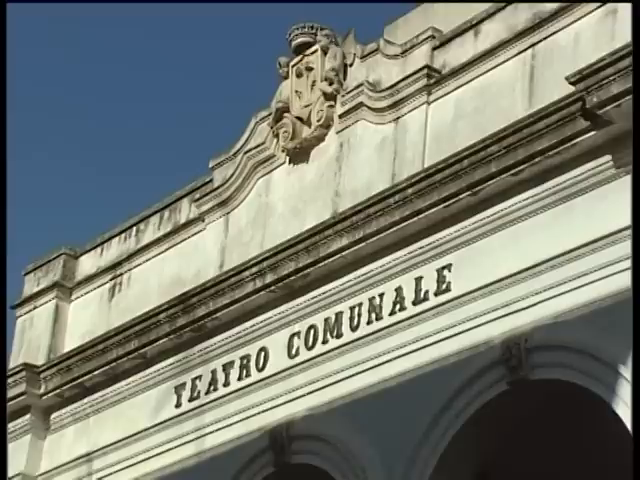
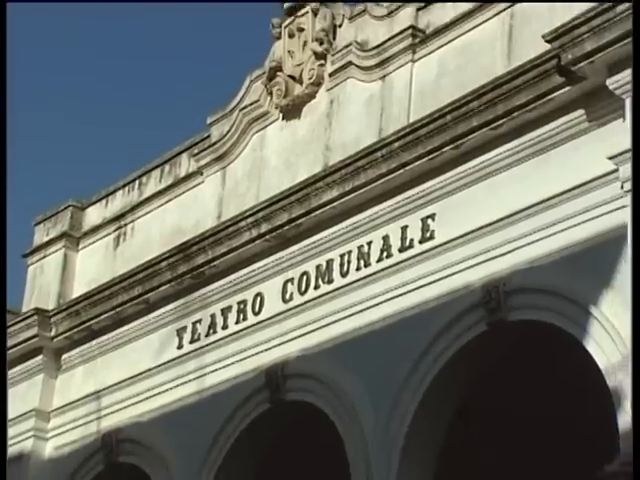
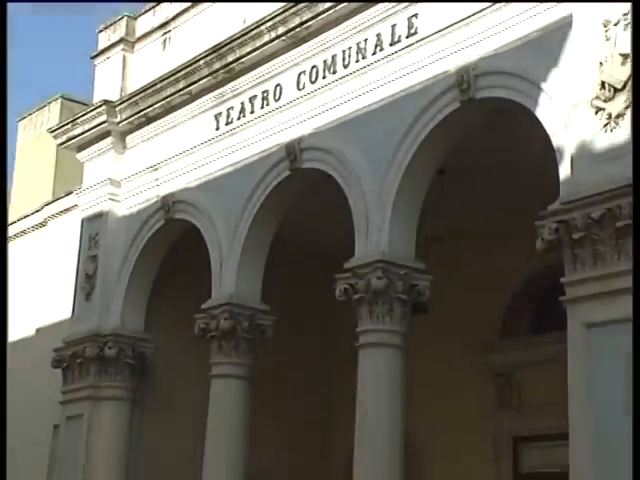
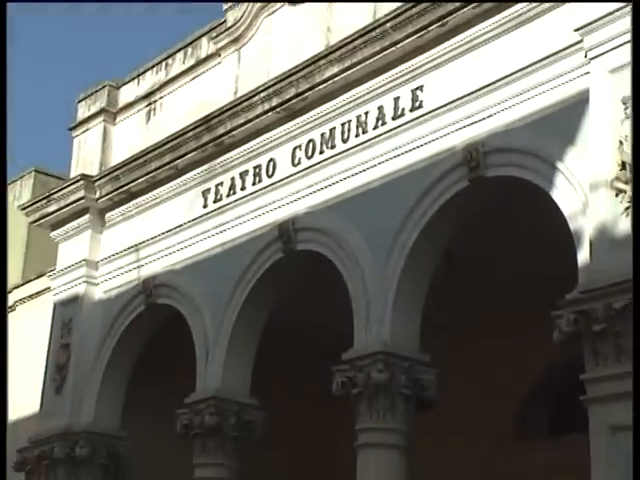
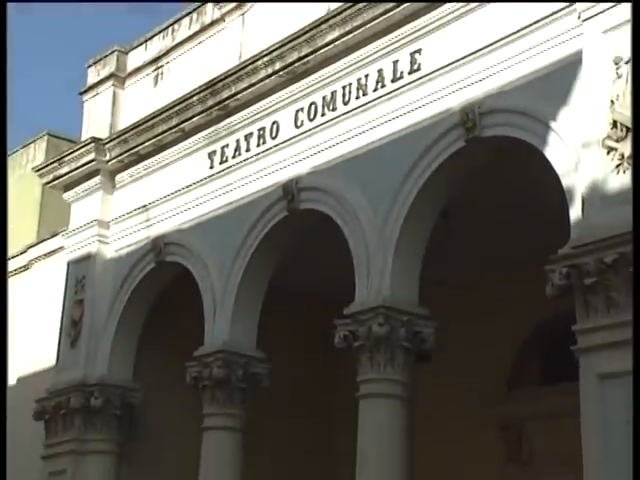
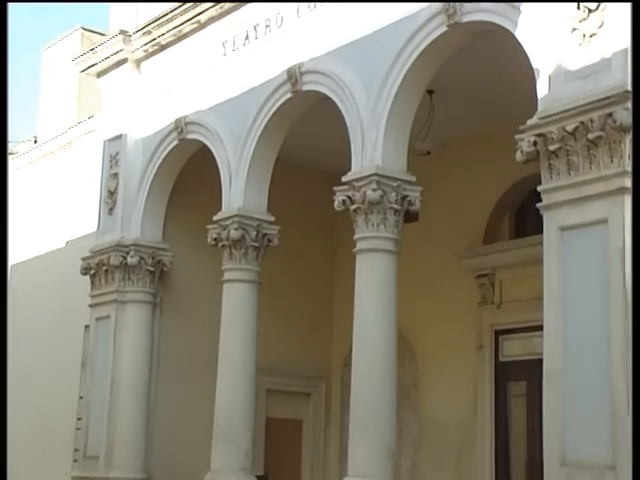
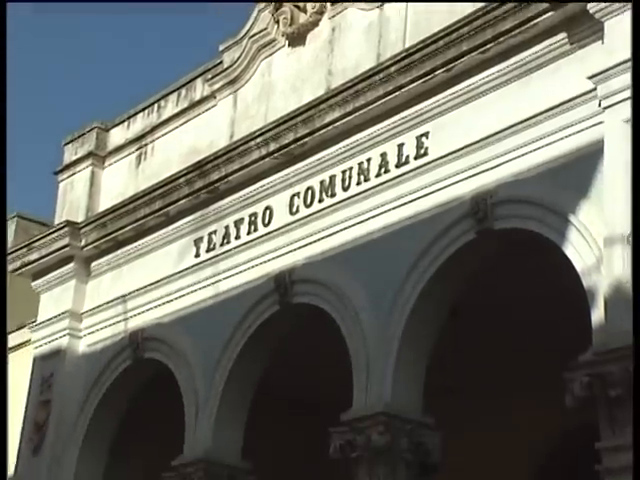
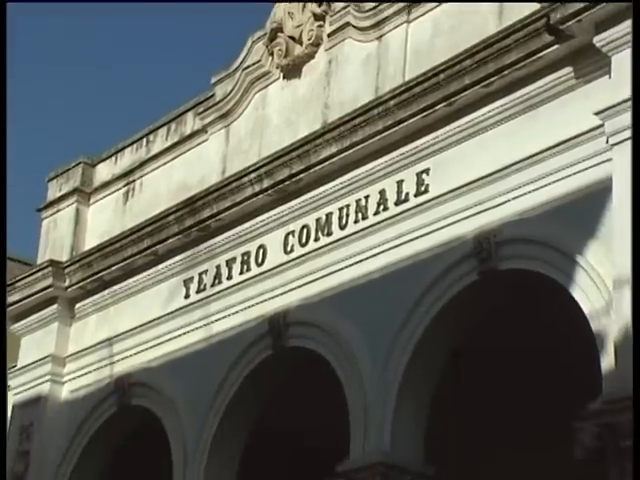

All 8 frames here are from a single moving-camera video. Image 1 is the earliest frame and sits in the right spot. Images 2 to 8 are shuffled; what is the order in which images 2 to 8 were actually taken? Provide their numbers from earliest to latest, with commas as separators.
2, 8, 7, 4, 5, 3, 6
